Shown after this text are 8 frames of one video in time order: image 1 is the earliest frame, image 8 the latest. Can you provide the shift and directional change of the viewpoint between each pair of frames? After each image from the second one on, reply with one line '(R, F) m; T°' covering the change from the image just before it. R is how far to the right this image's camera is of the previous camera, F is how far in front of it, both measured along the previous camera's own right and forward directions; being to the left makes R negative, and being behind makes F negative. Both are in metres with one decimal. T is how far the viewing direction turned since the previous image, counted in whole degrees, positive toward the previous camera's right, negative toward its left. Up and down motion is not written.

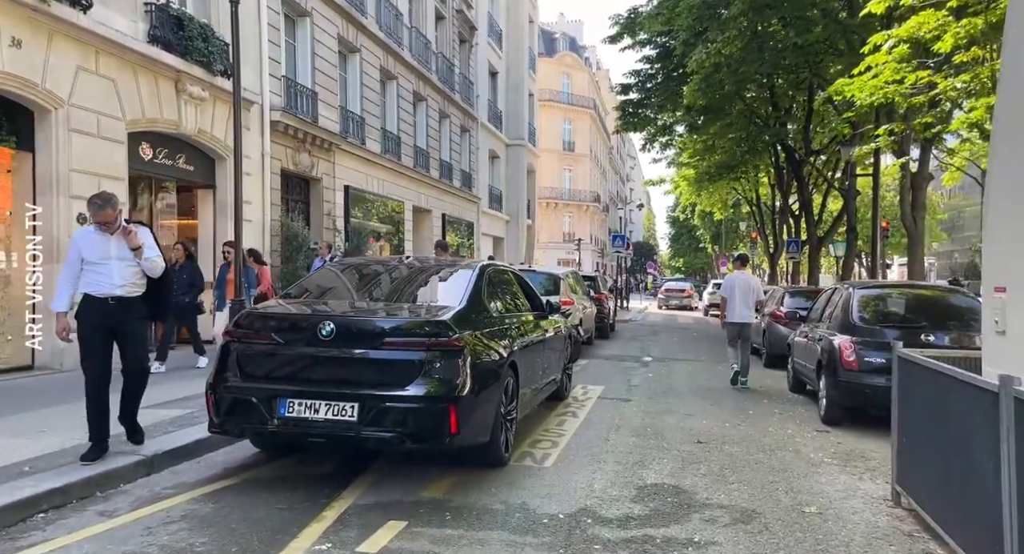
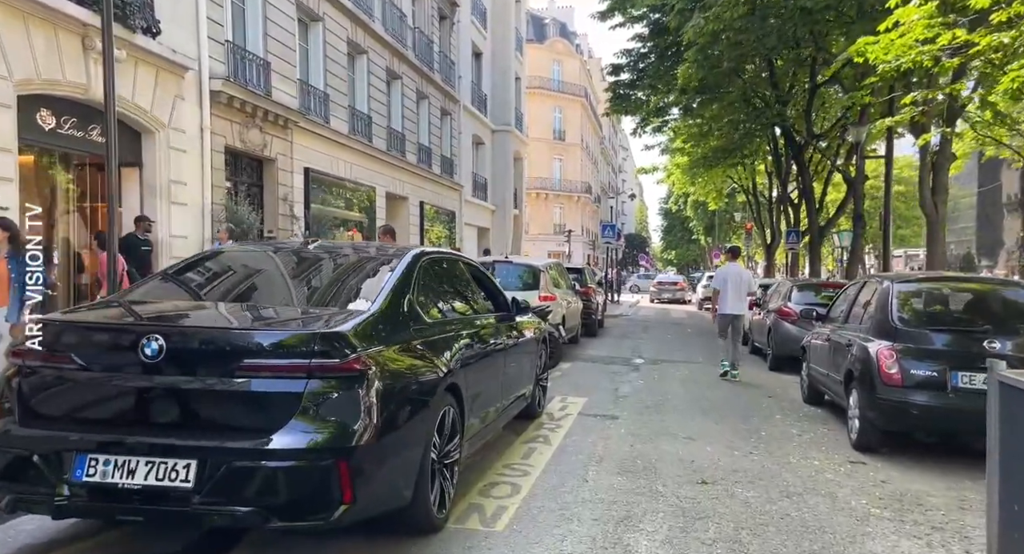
(+0.3, +1.5) m; +1°
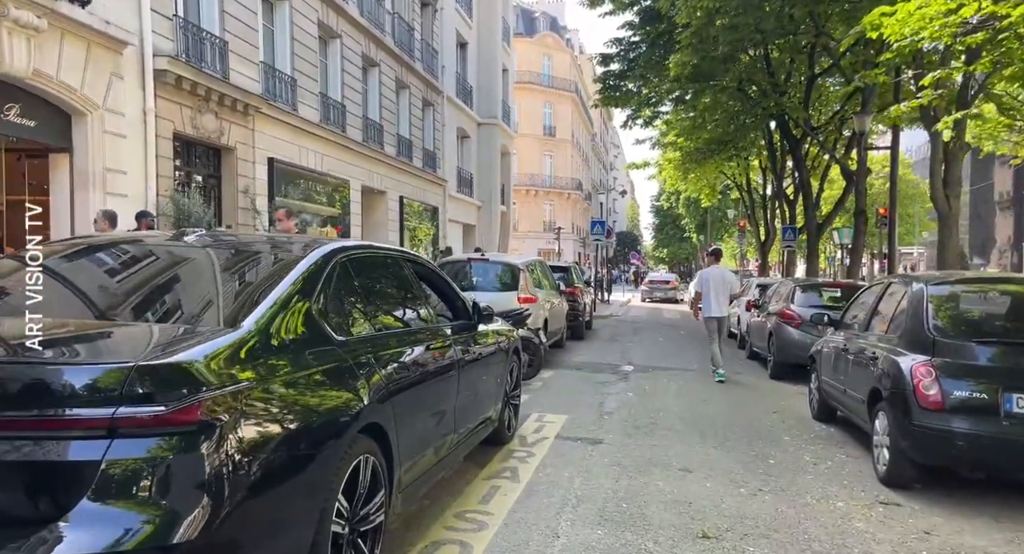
(+0.2, +1.1) m; +1°
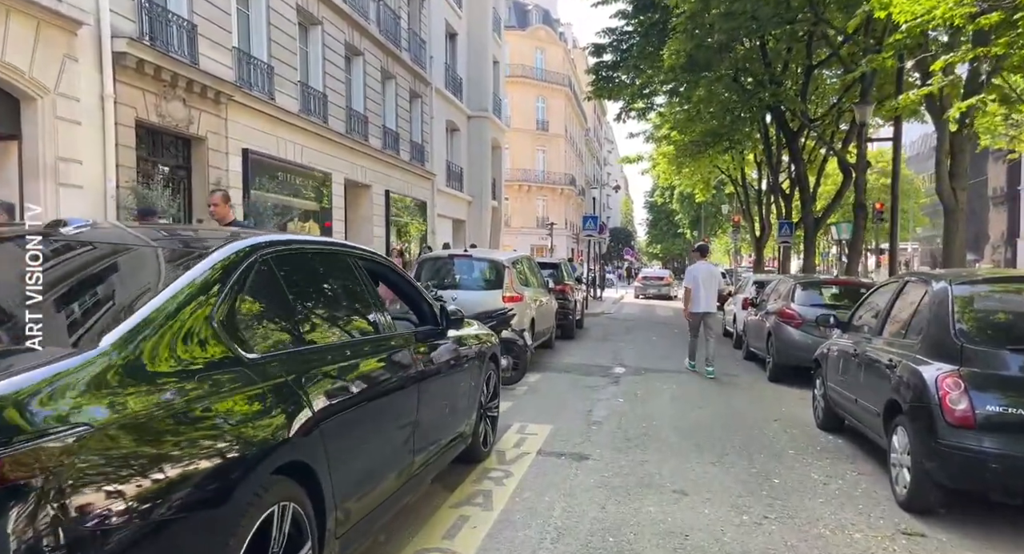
(+0.1, +0.6) m; 0°
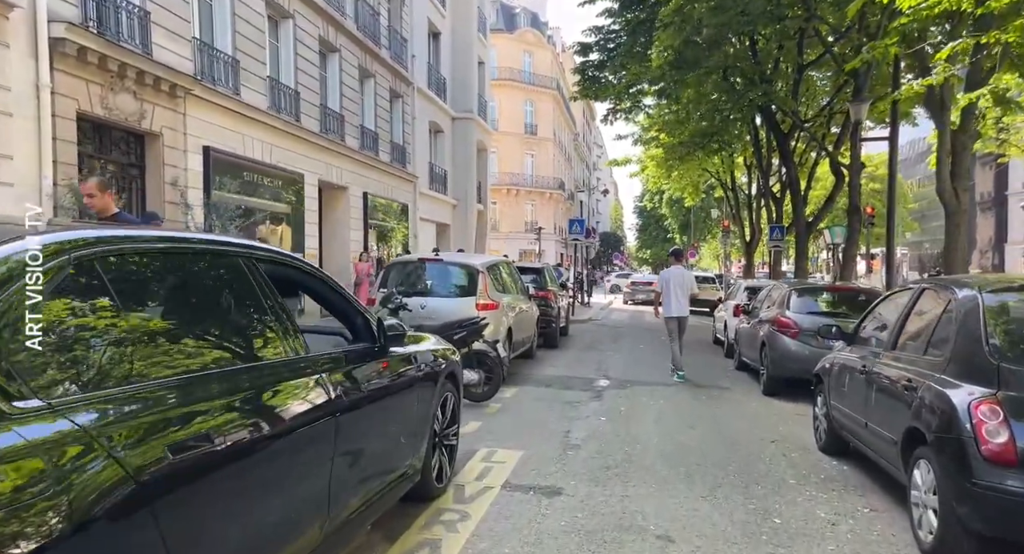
(+0.2, +0.7) m; +1°
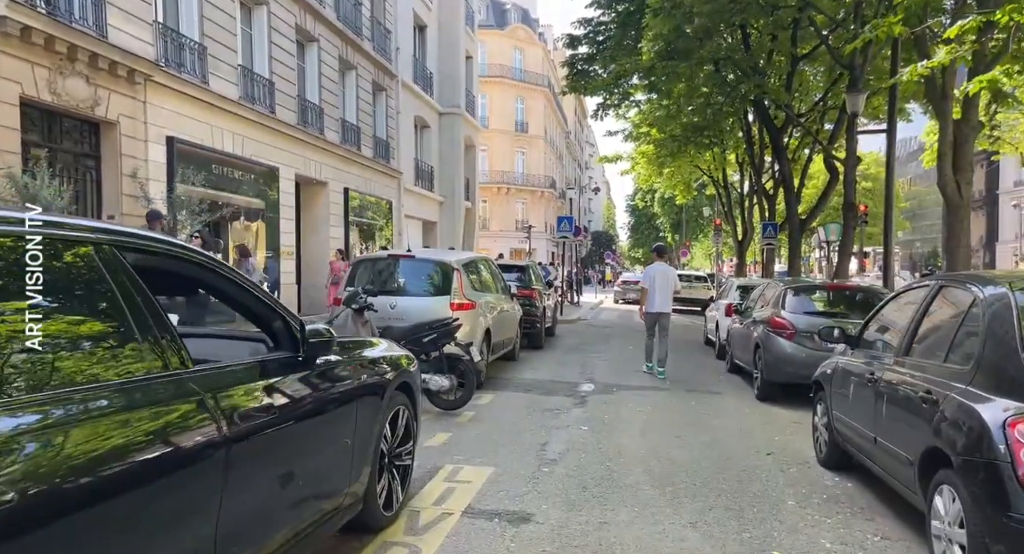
(+0.2, +0.6) m; +1°
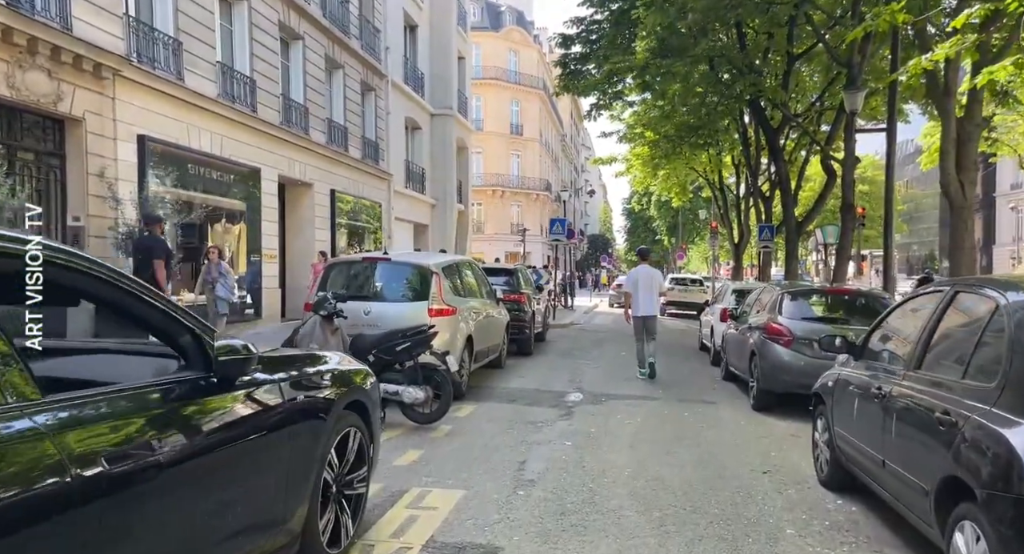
(+0.2, +0.5) m; 0°
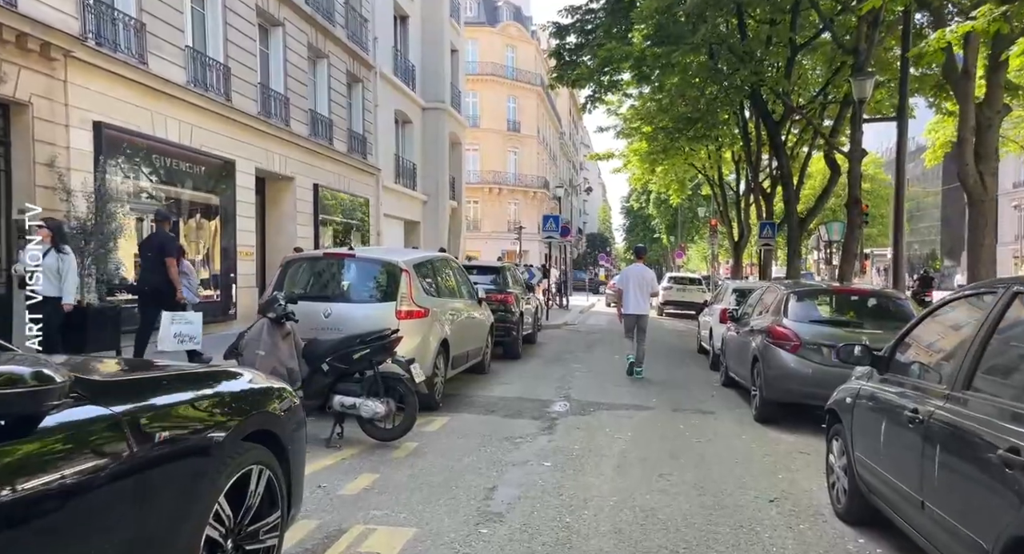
(+0.2, +0.8) m; 0°
